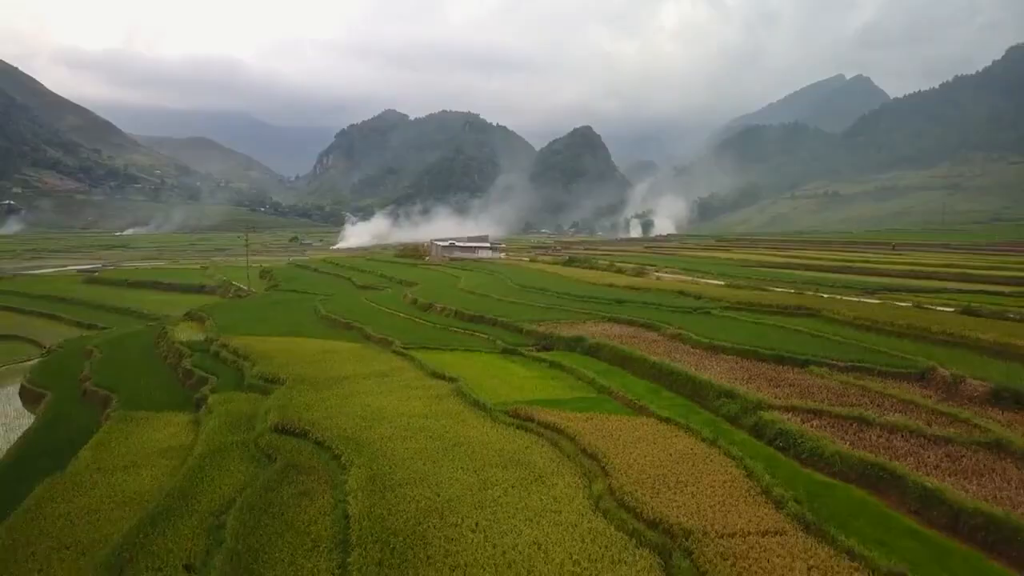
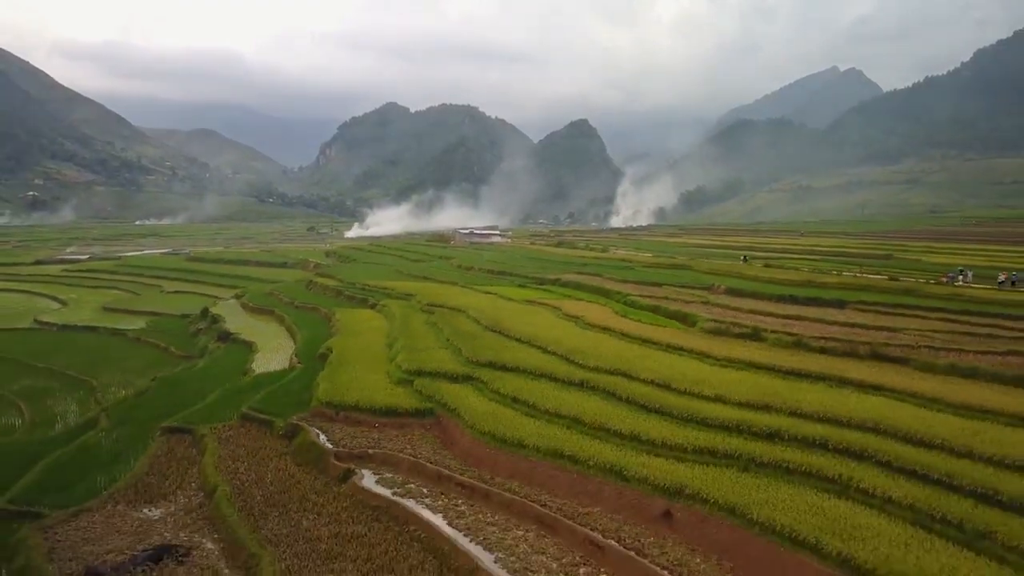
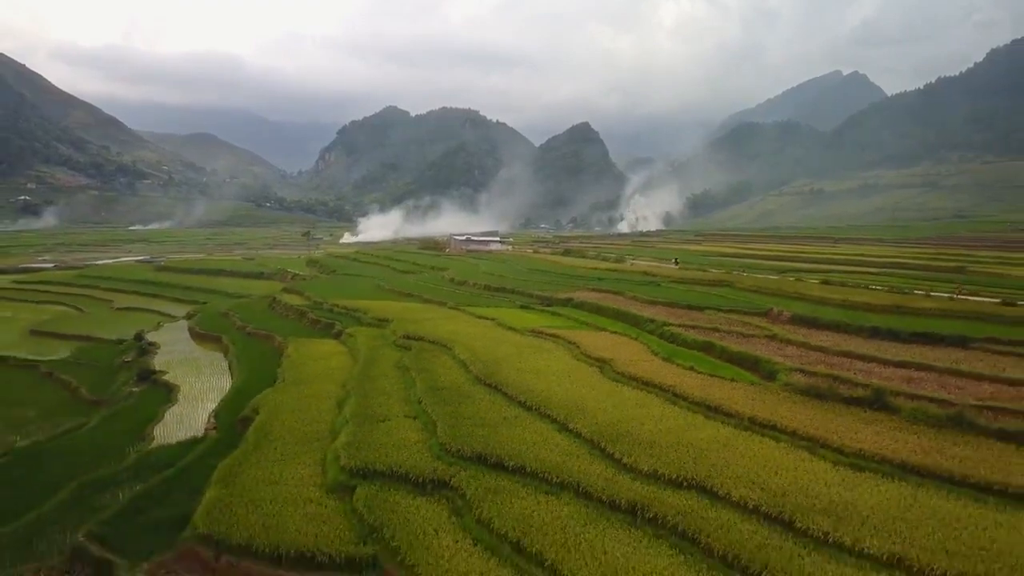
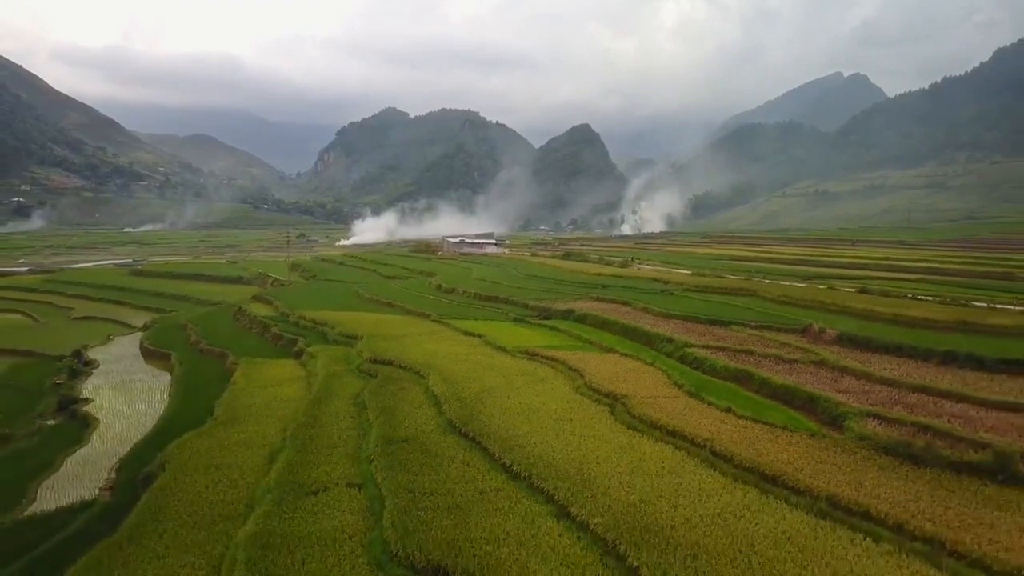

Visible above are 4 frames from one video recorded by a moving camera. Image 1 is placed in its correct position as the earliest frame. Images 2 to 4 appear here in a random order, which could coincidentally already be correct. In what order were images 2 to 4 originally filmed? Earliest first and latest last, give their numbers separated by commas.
4, 3, 2
